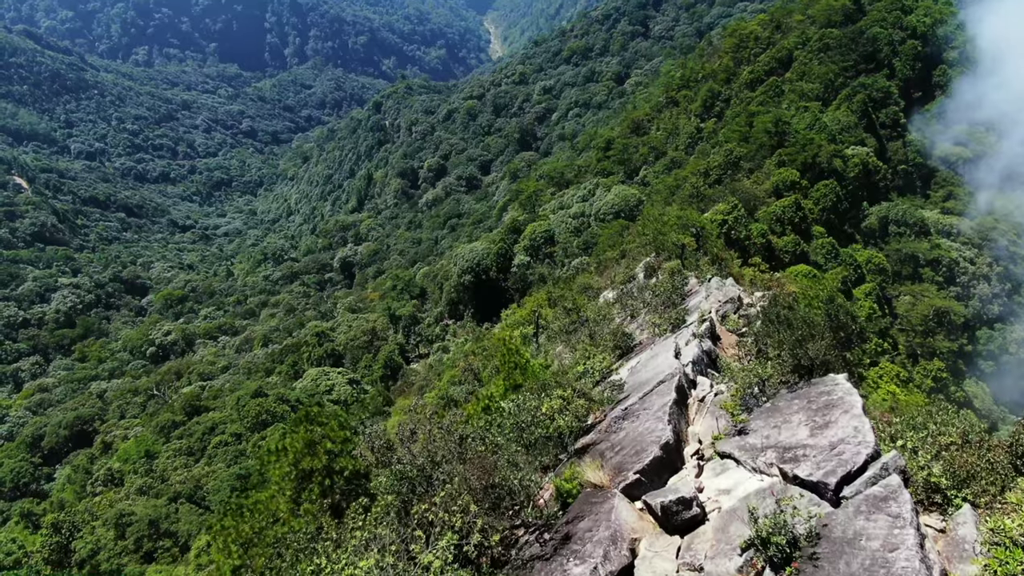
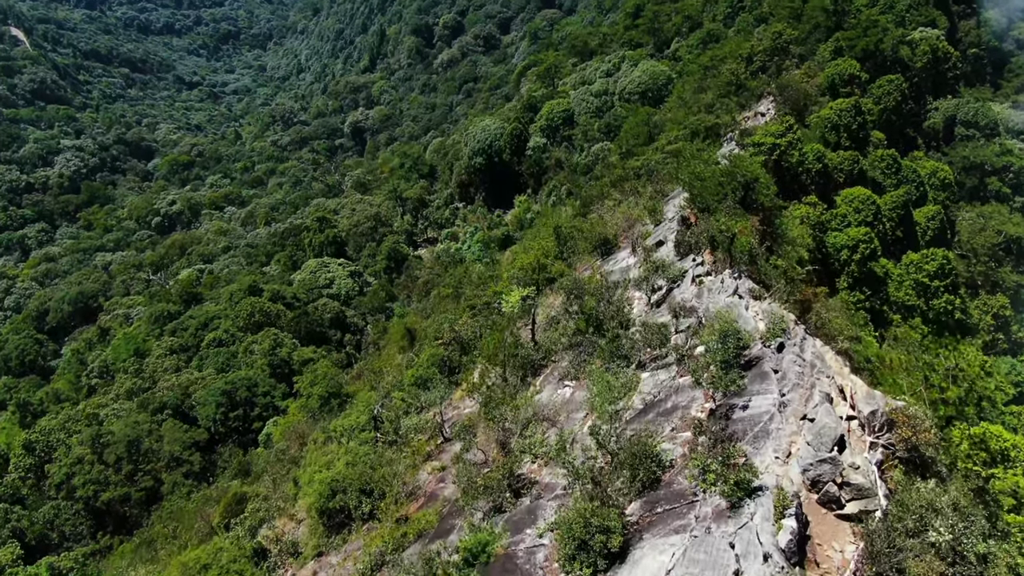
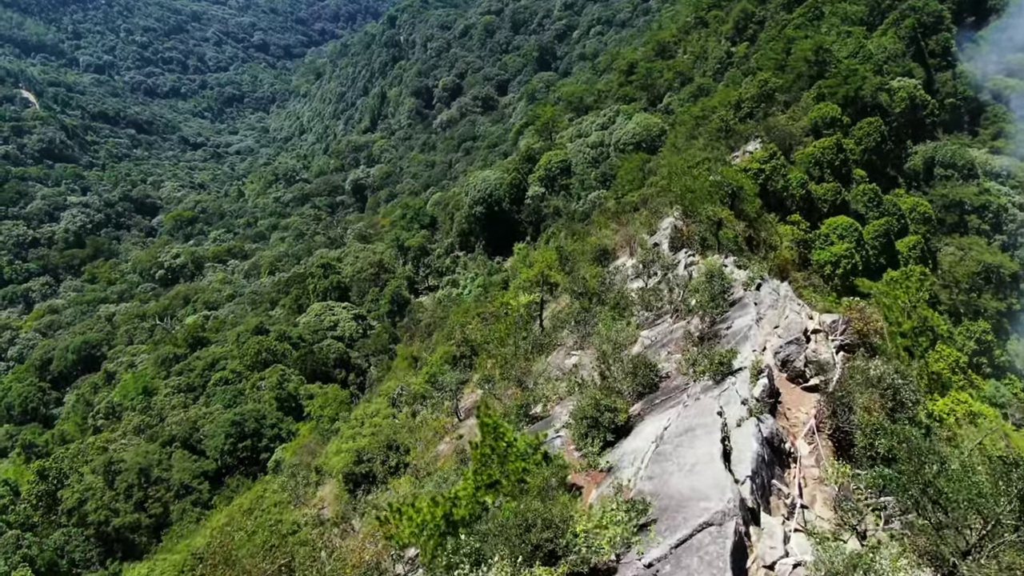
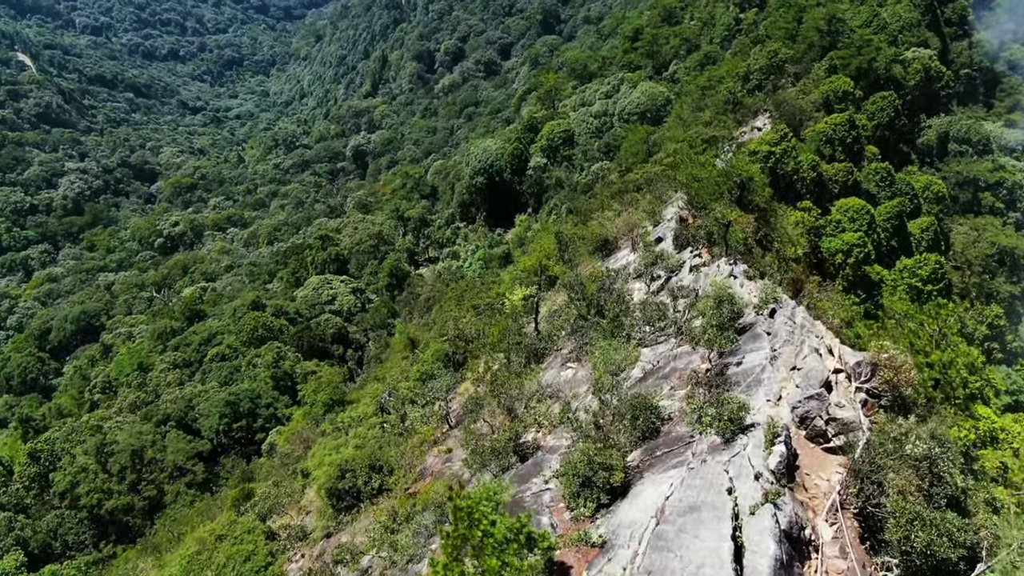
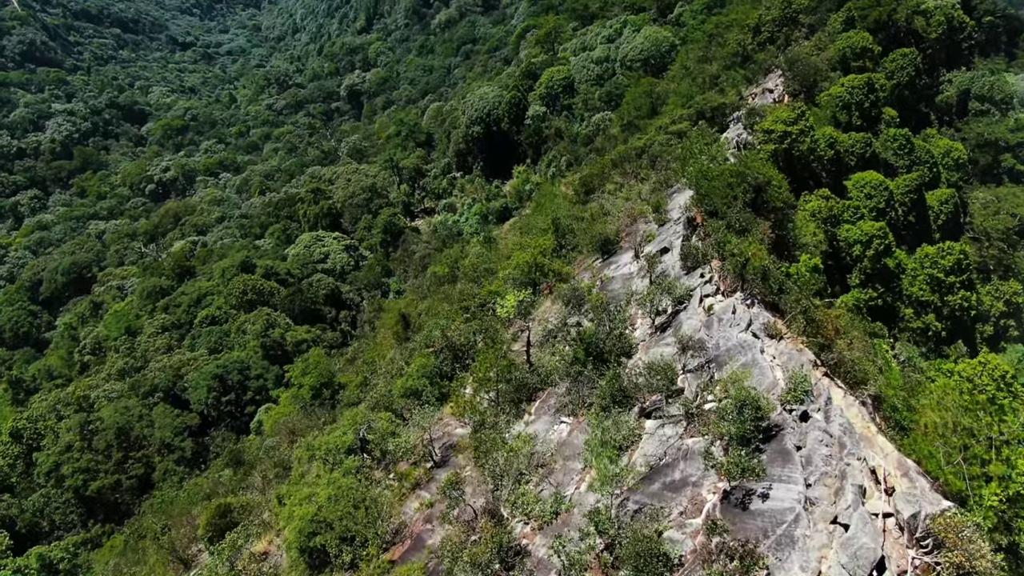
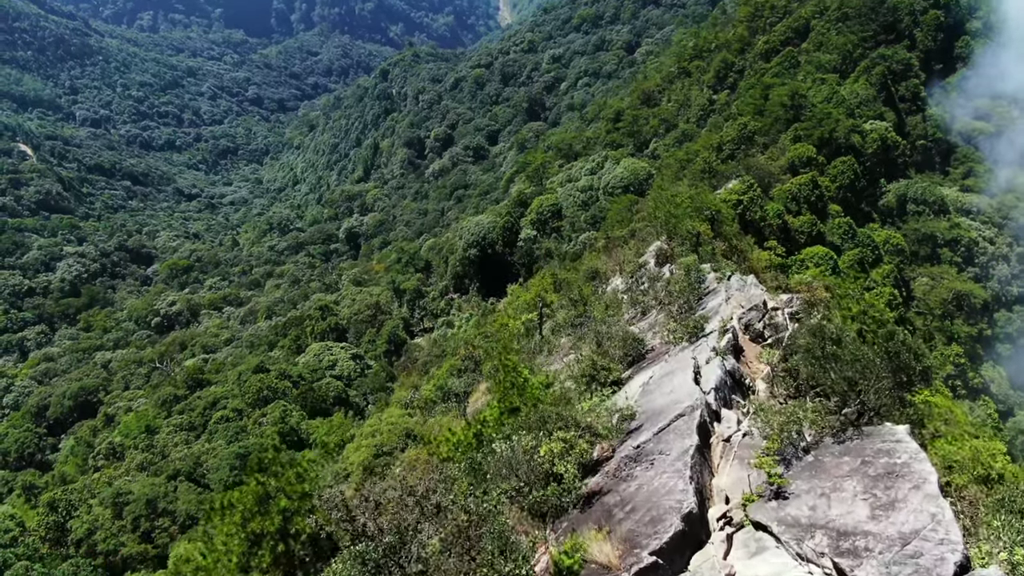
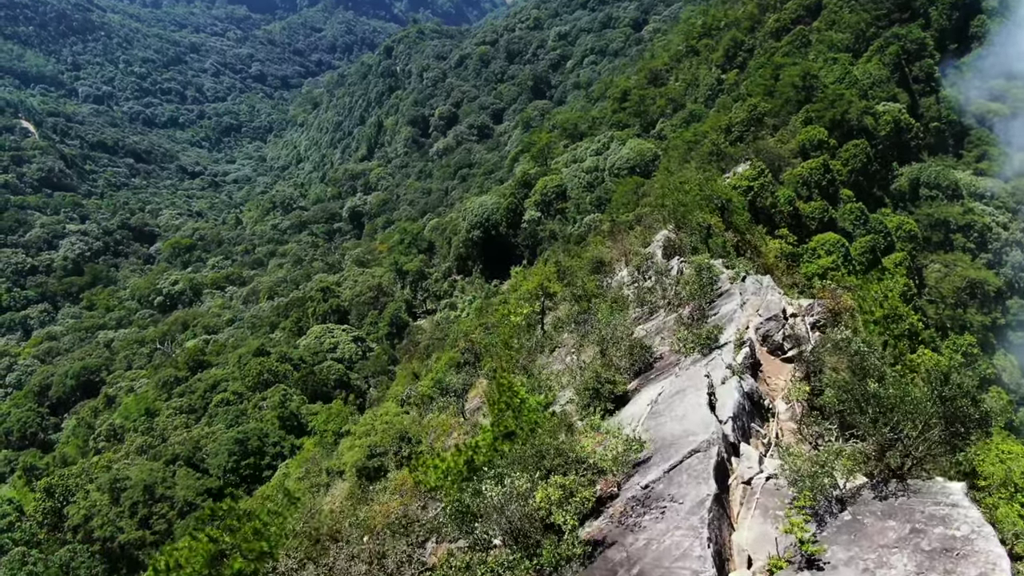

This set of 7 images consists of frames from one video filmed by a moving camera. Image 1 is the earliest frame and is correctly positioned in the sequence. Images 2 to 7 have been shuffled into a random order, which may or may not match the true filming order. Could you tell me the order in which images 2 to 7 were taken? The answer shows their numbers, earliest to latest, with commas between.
6, 7, 3, 4, 2, 5
